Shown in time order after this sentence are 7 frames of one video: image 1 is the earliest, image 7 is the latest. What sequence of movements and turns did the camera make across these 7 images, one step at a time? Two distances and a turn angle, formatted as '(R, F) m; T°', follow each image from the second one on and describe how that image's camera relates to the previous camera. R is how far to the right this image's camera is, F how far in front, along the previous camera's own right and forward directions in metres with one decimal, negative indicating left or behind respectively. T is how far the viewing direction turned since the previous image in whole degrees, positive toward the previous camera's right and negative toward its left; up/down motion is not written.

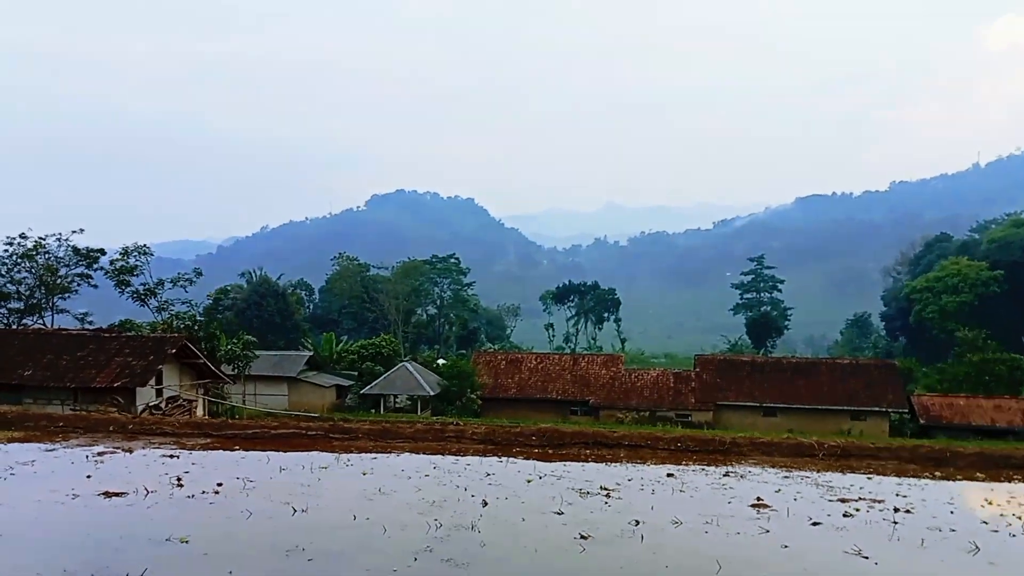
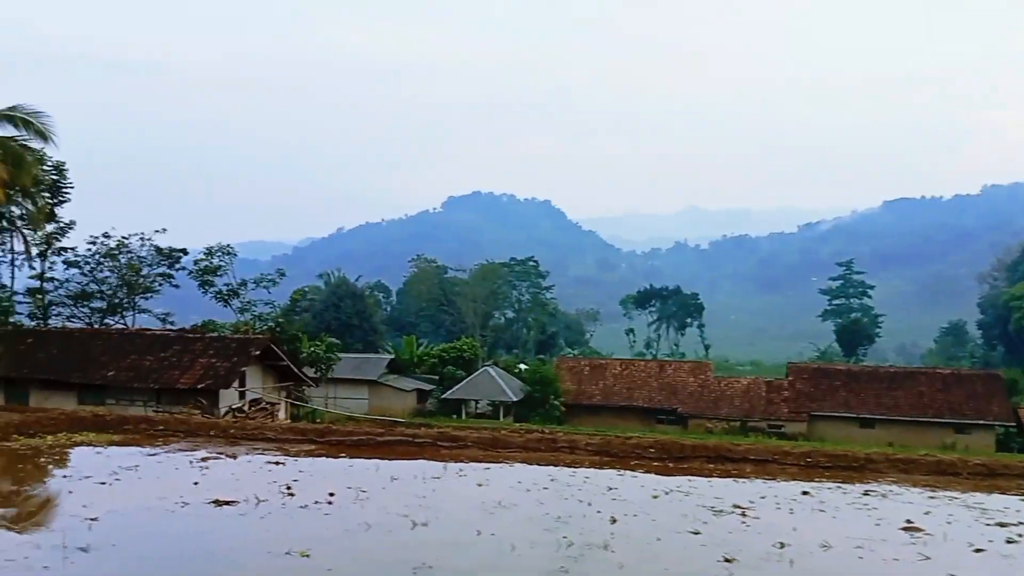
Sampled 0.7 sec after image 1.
(-0.6, +0.4) m; -4°
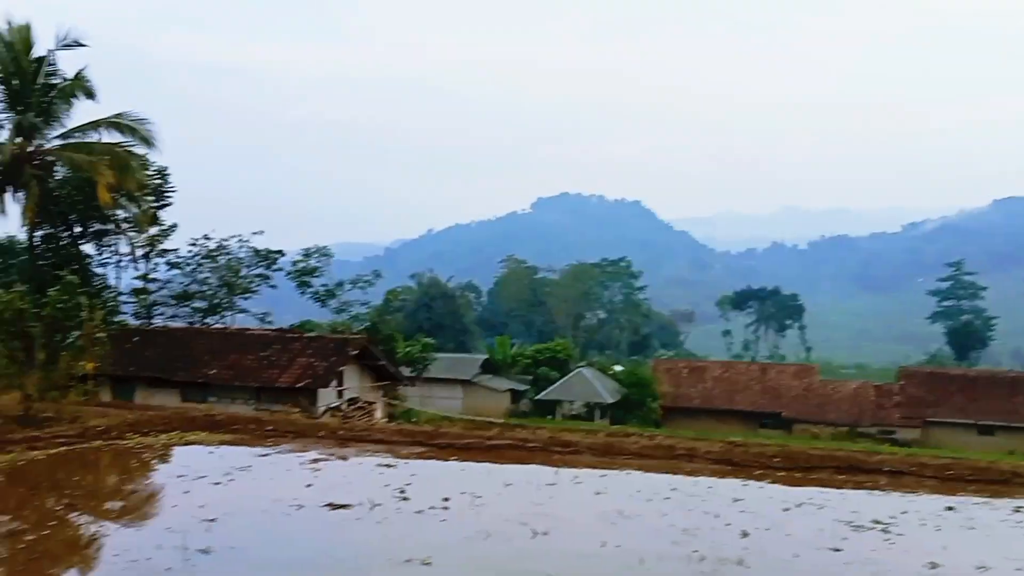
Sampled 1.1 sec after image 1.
(-0.3, +0.4) m; -5°
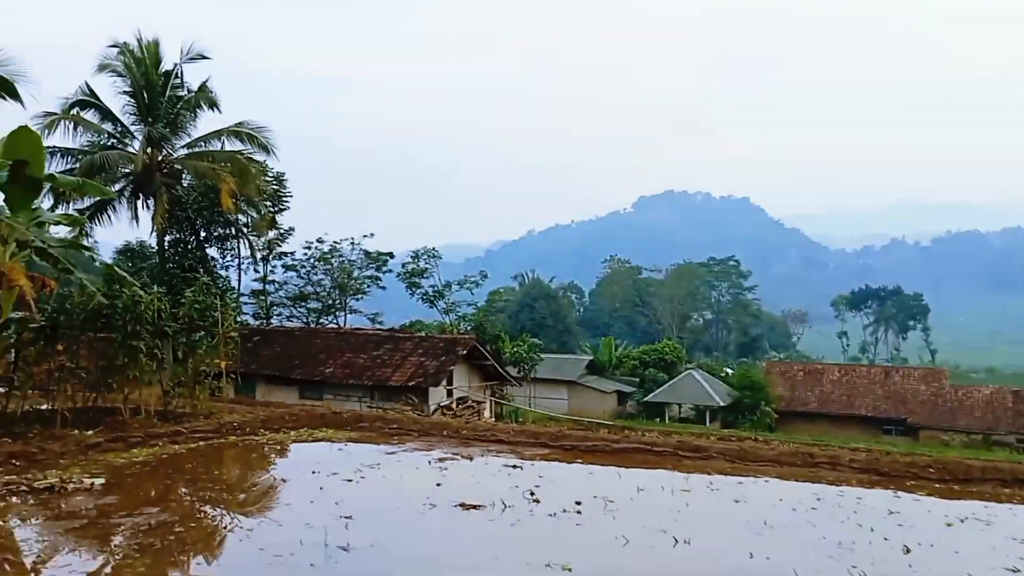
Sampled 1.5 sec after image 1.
(-0.3, +0.4) m; -5°
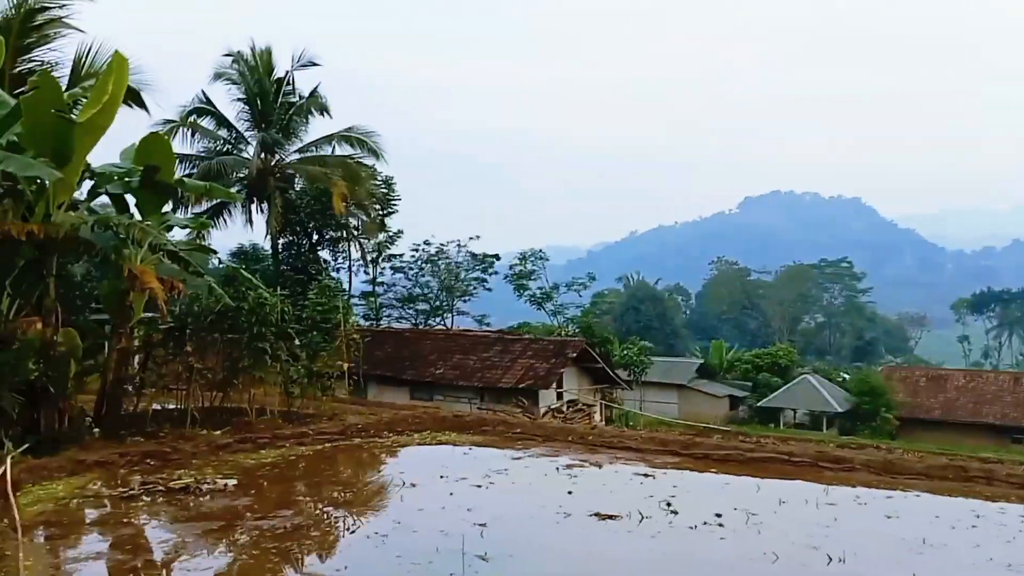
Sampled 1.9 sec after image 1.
(-0.3, +0.2) m; -6°
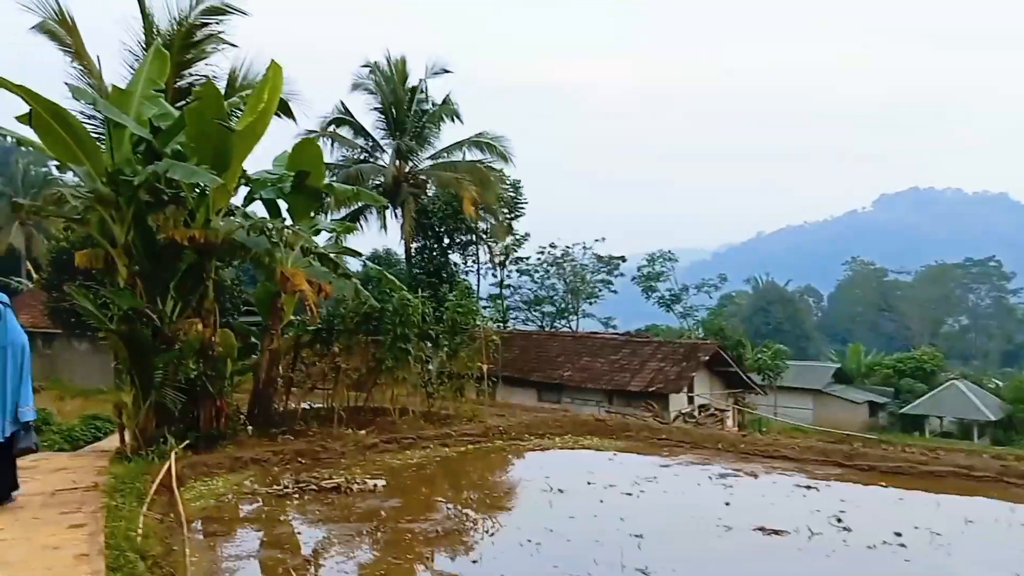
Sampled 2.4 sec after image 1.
(-0.3, +0.1) m; -7°
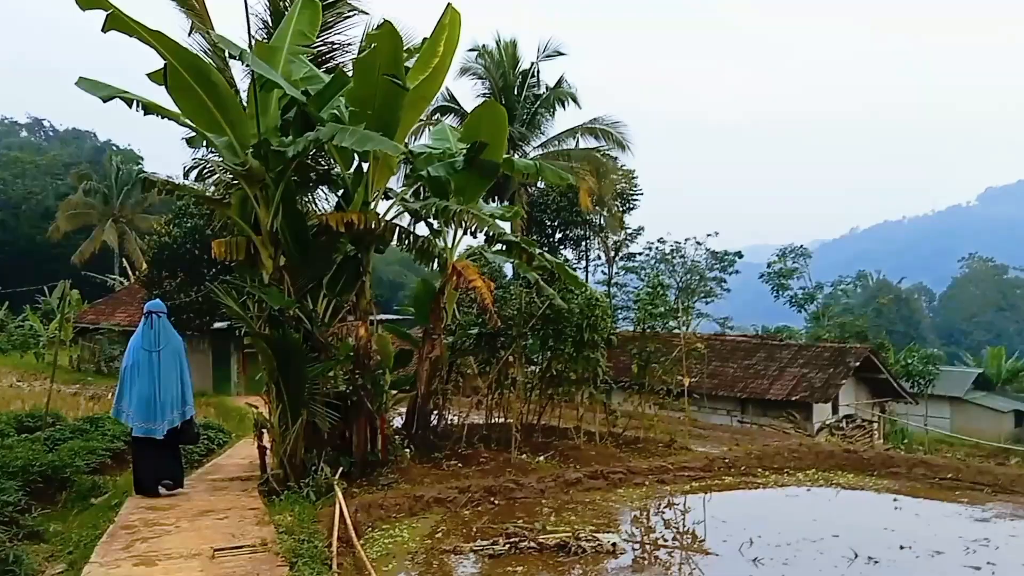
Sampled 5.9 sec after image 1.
(-1.6, +2.3) m; -4°
